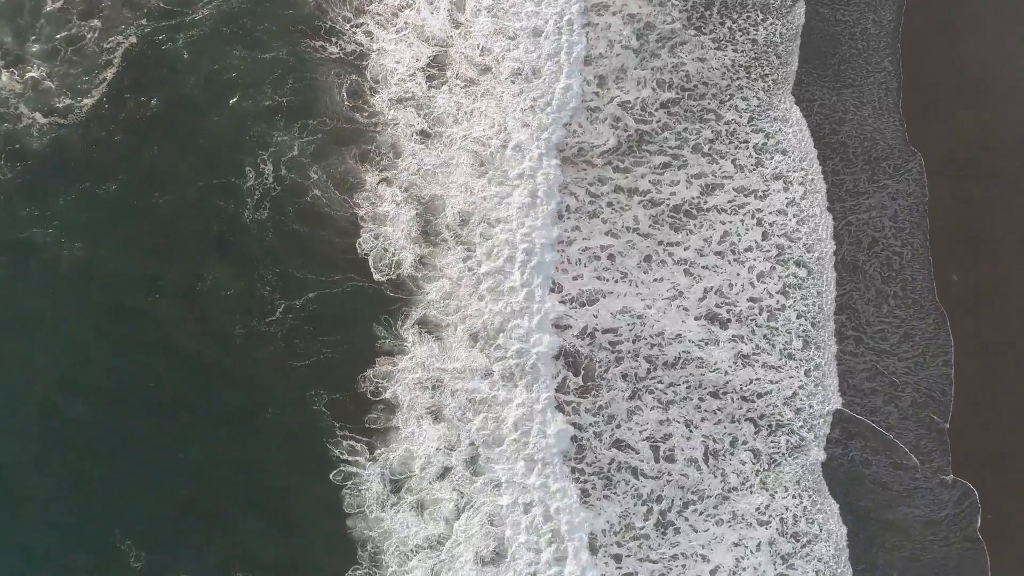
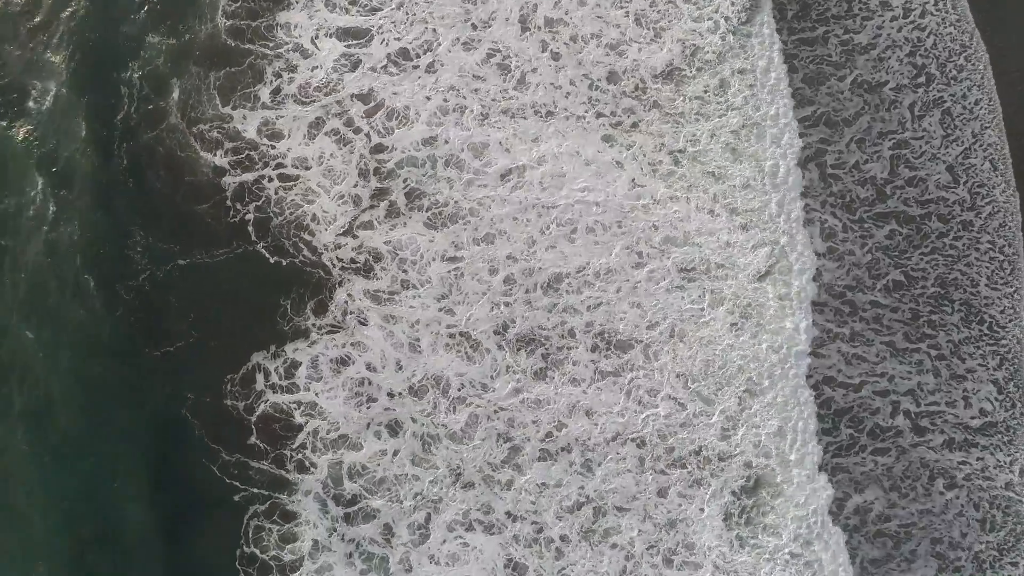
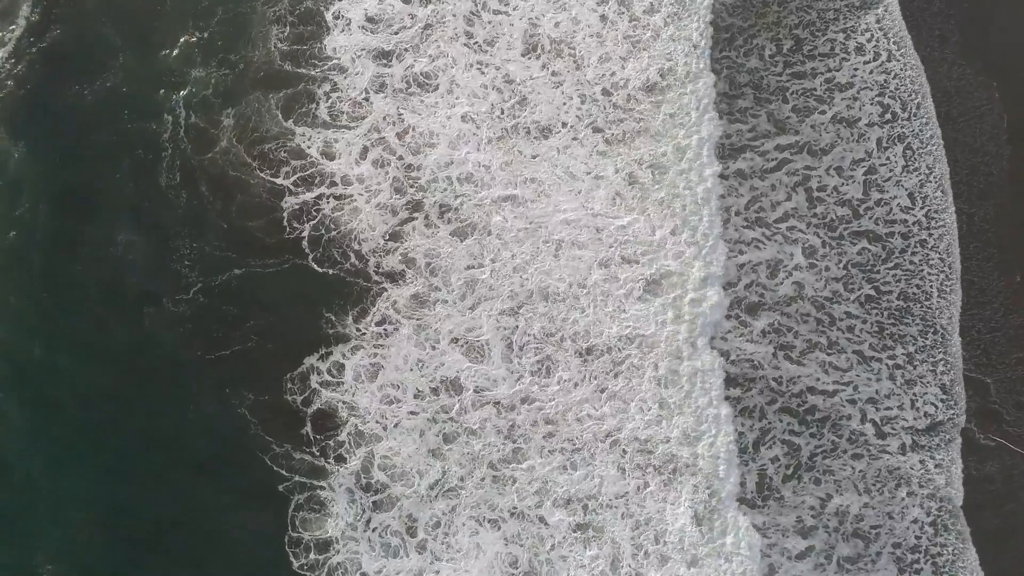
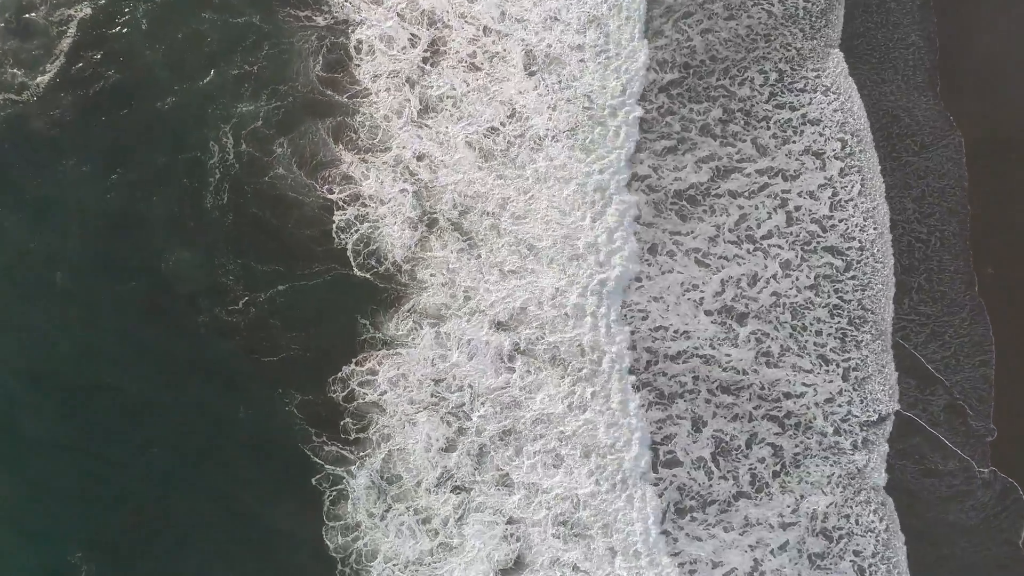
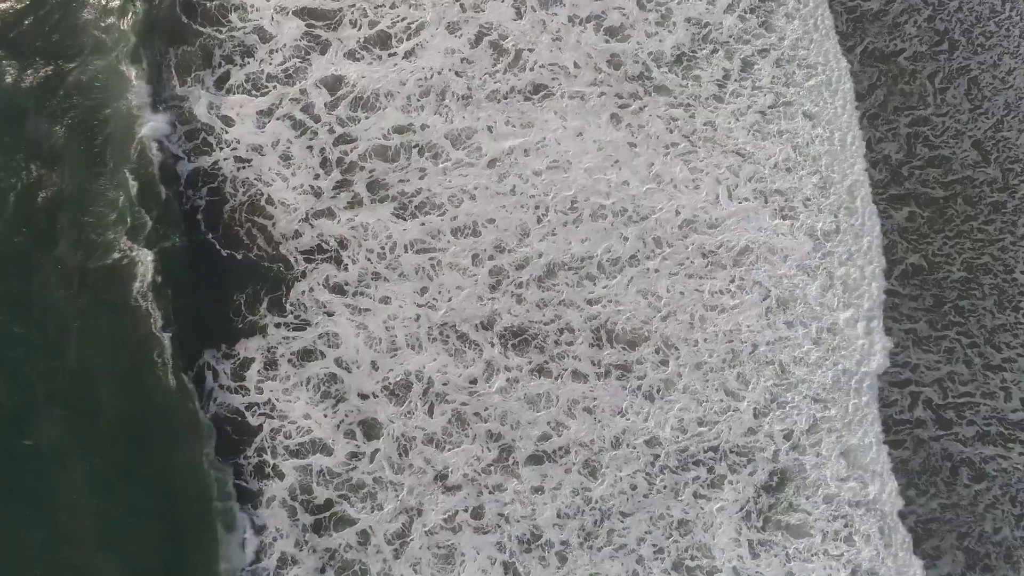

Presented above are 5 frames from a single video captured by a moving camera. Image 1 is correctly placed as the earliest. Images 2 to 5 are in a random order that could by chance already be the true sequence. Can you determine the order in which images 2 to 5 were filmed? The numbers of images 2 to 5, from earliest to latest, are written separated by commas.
4, 3, 2, 5
